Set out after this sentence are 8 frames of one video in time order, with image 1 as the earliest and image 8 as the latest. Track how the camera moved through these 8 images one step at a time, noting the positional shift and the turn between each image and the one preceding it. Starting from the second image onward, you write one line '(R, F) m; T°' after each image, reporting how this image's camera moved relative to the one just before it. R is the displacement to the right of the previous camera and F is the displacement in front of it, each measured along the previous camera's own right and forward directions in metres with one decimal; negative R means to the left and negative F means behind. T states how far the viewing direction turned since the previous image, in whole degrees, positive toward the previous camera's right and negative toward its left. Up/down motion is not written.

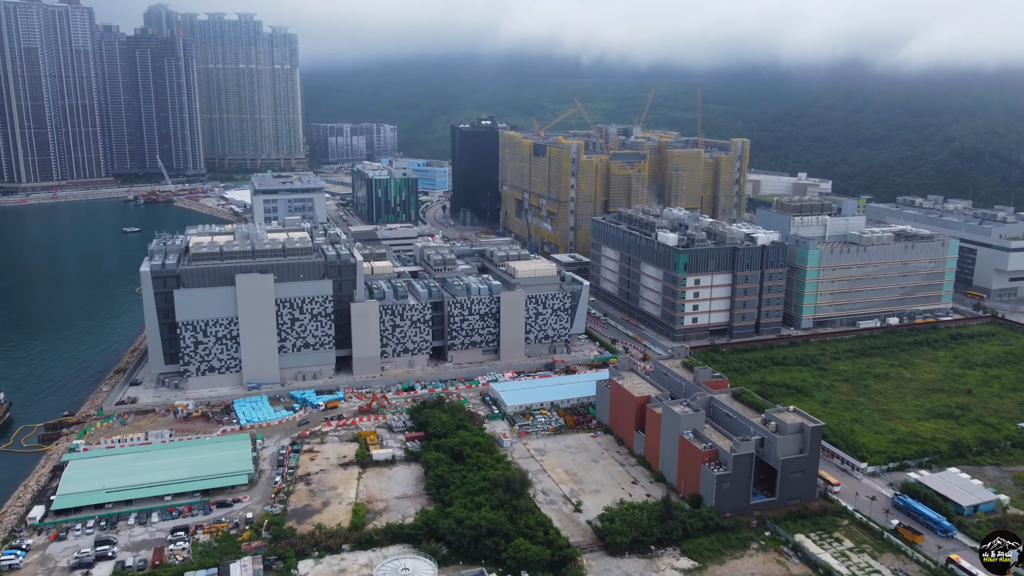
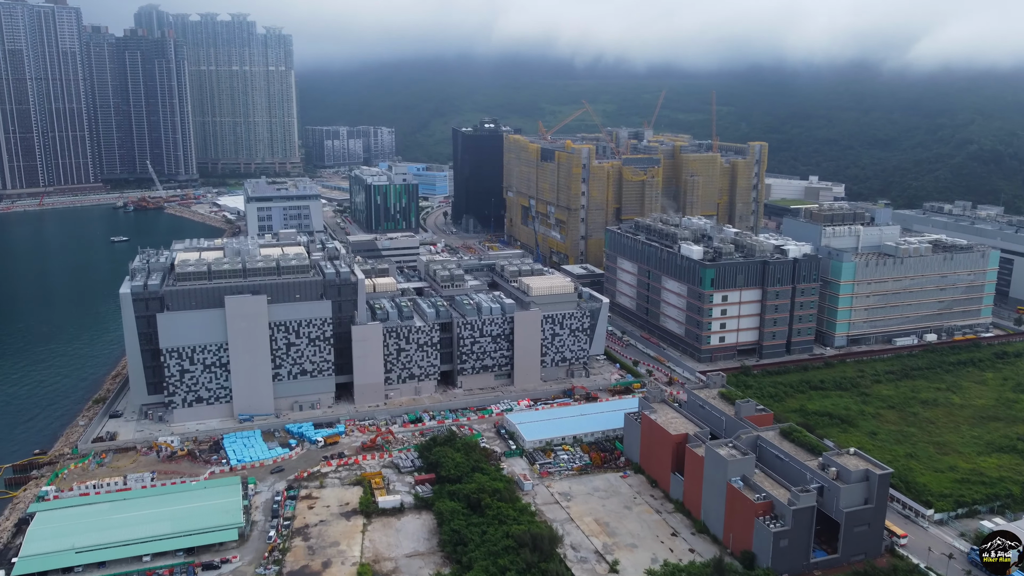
(-0.9, +3.5) m; 0°
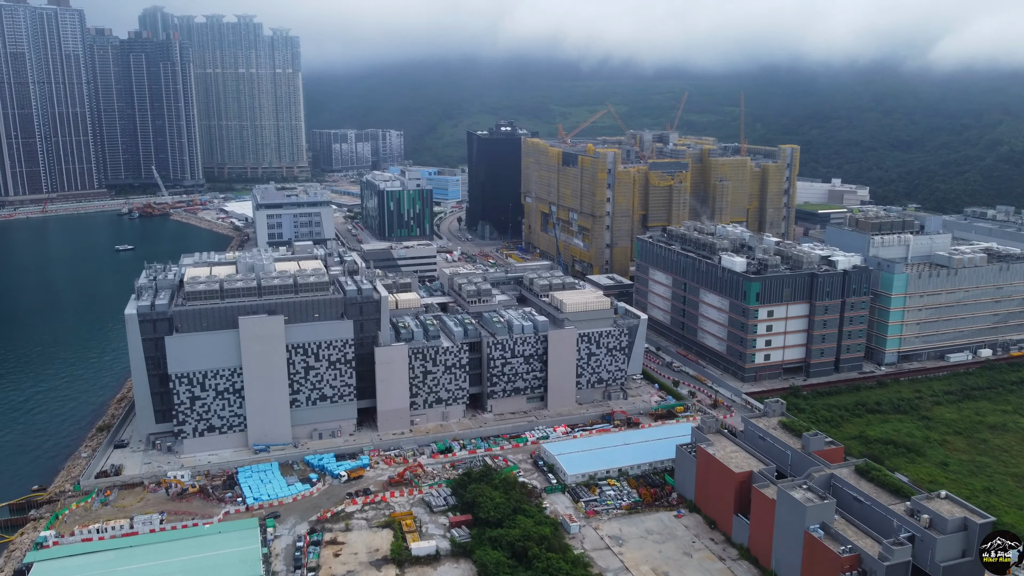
(-1.3, +2.8) m; 0°
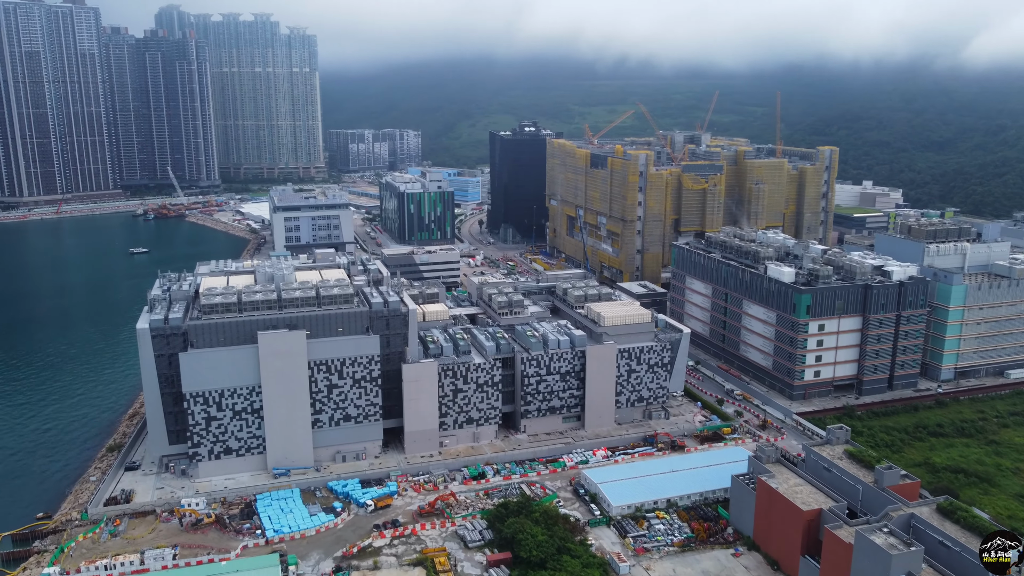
(-0.9, +2.3) m; -1°
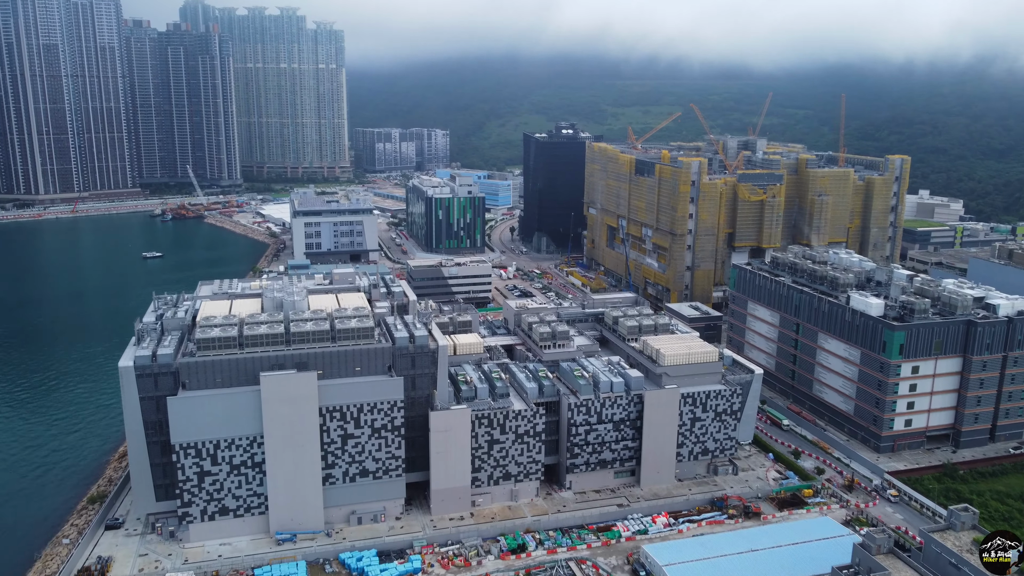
(-0.8, +4.9) m; -2°
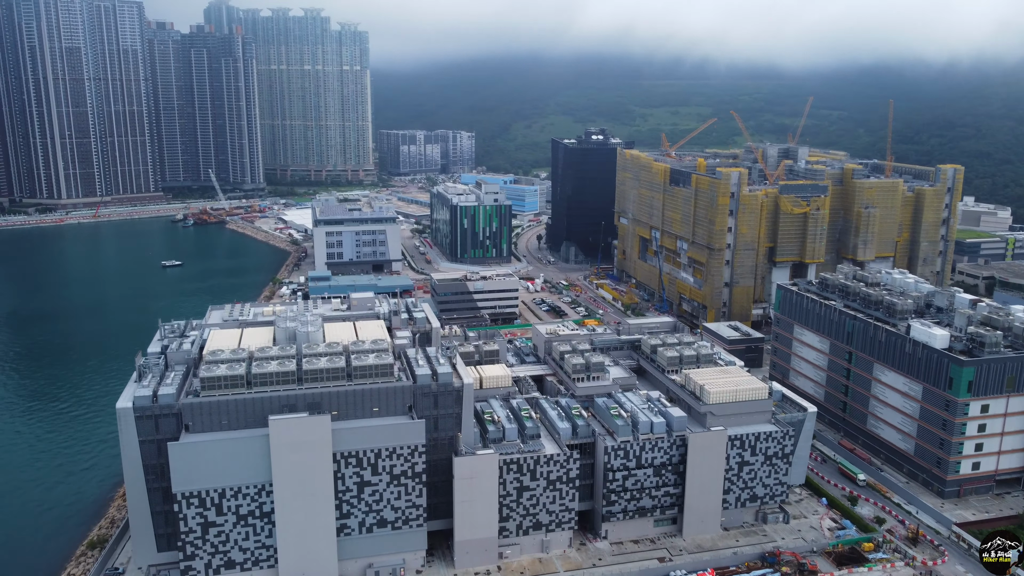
(-0.3, +2.4) m; -2°
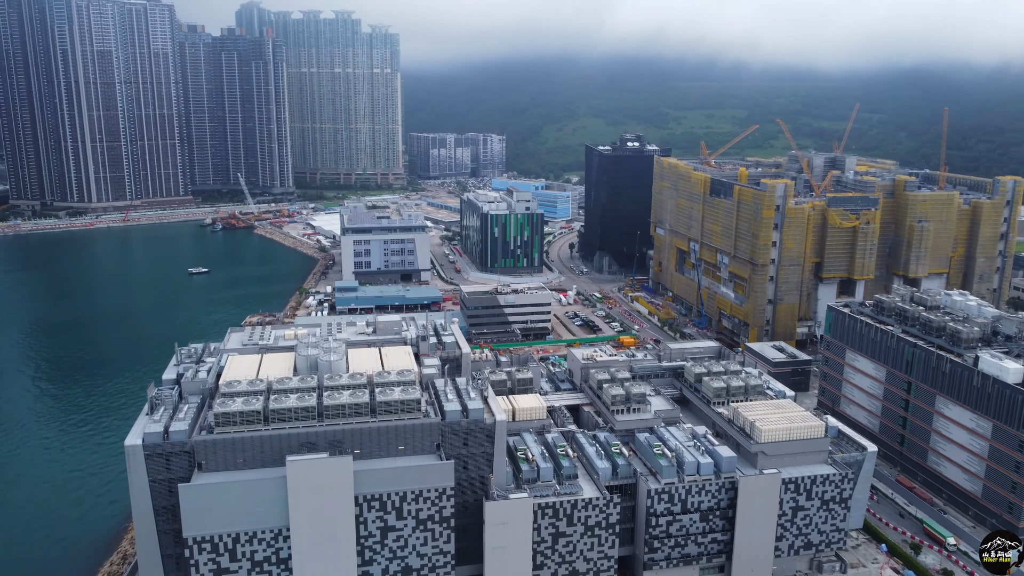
(-0.3, +1.9) m; -2°
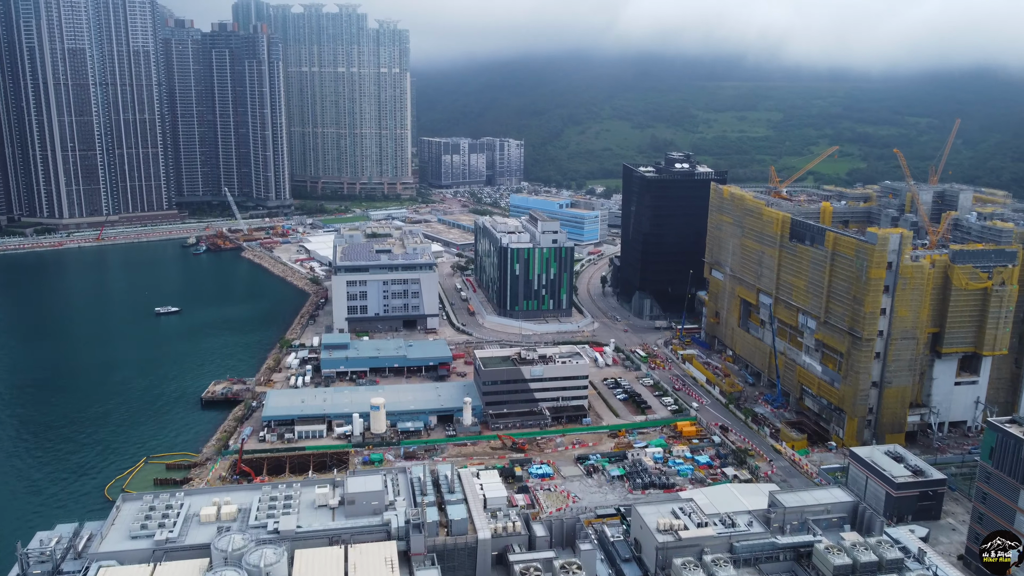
(-0.8, +10.7) m; -1°
